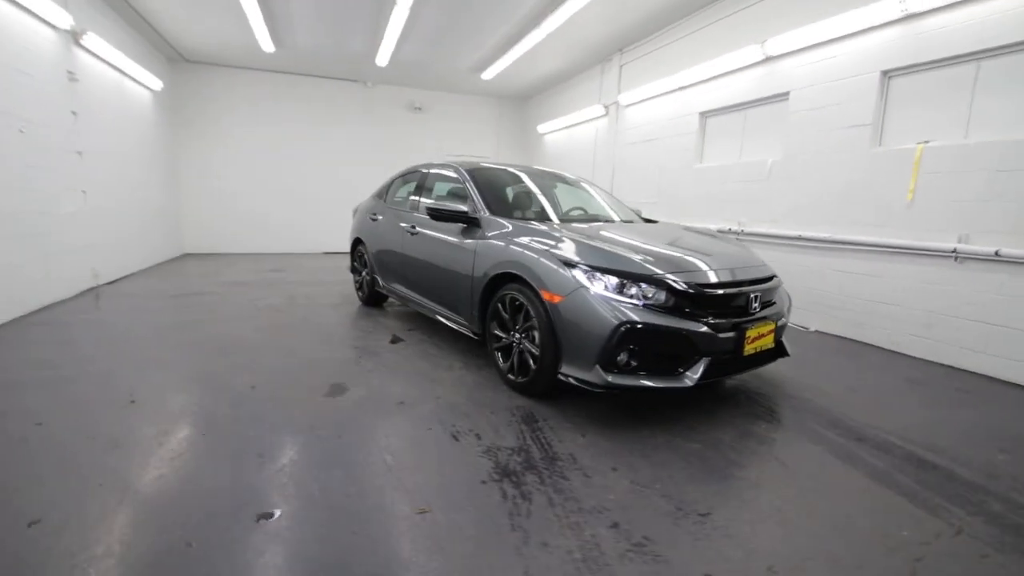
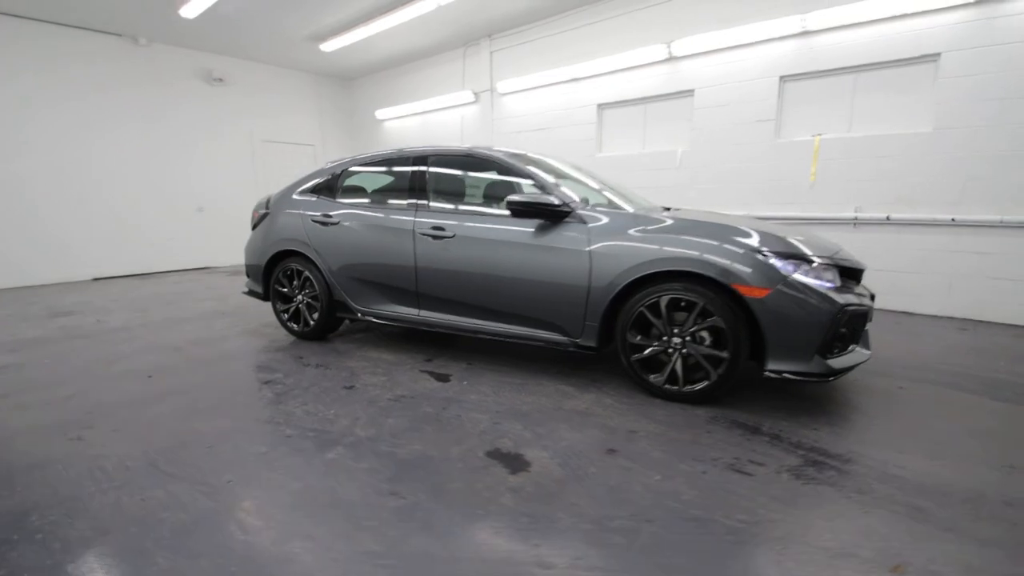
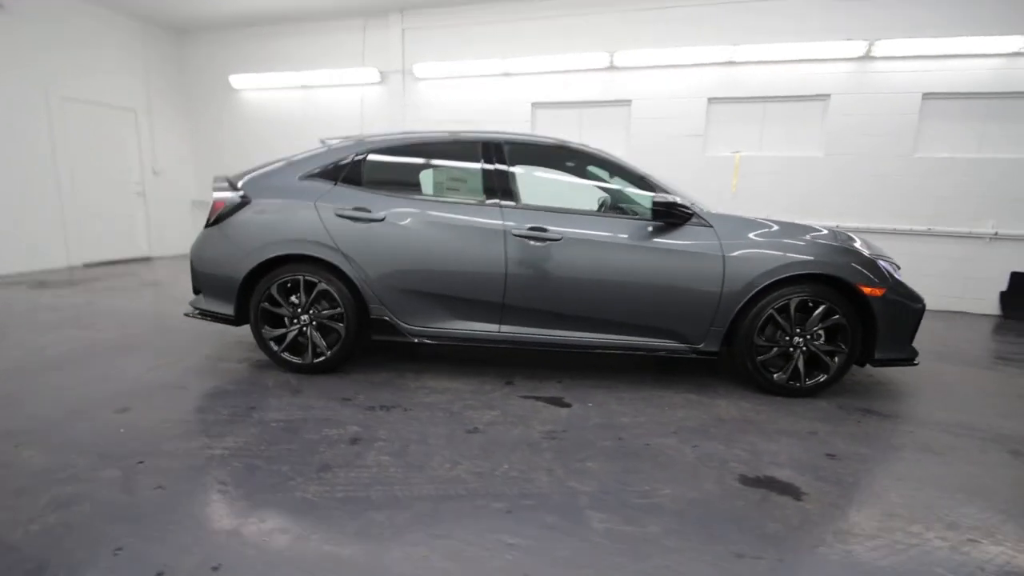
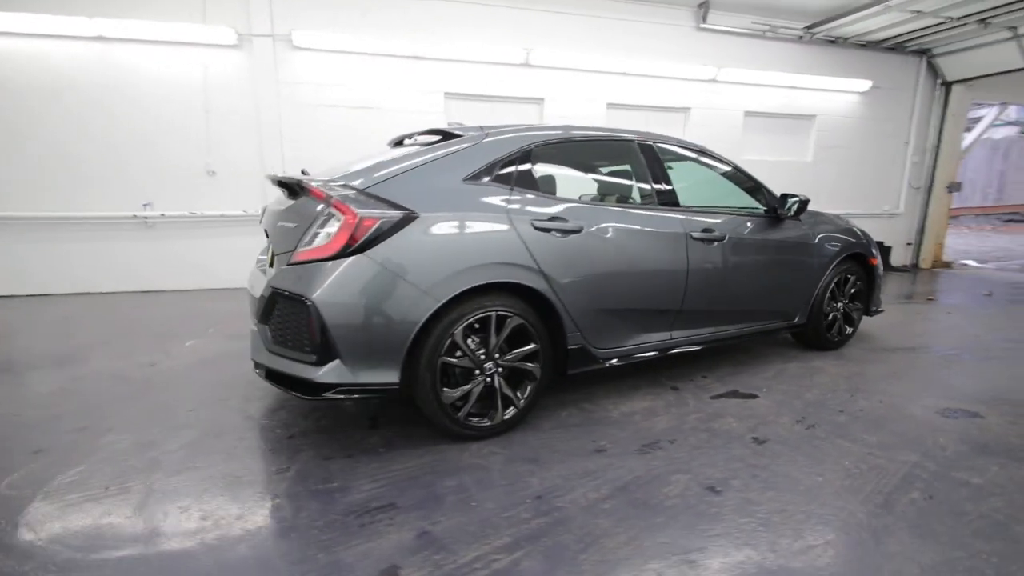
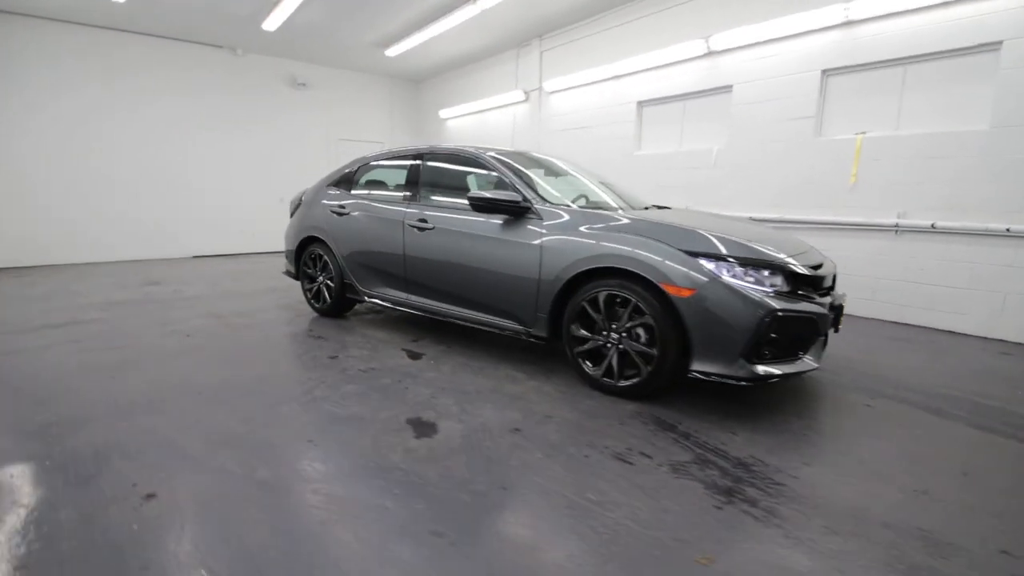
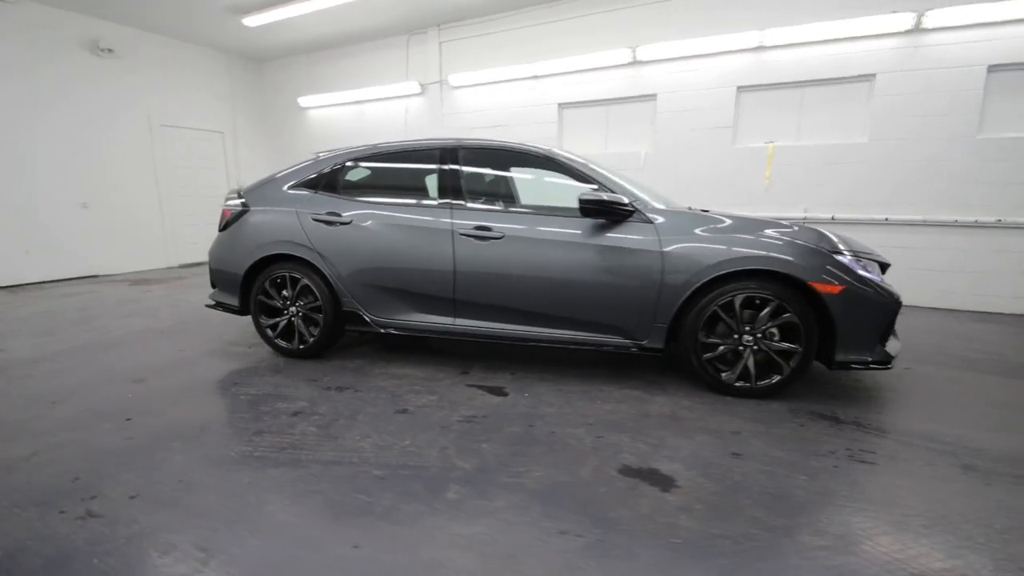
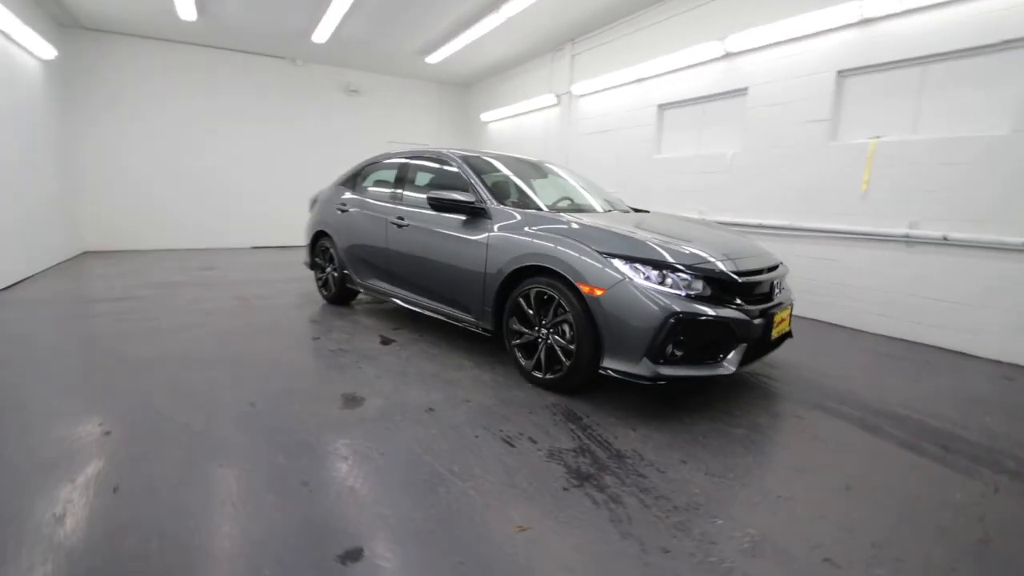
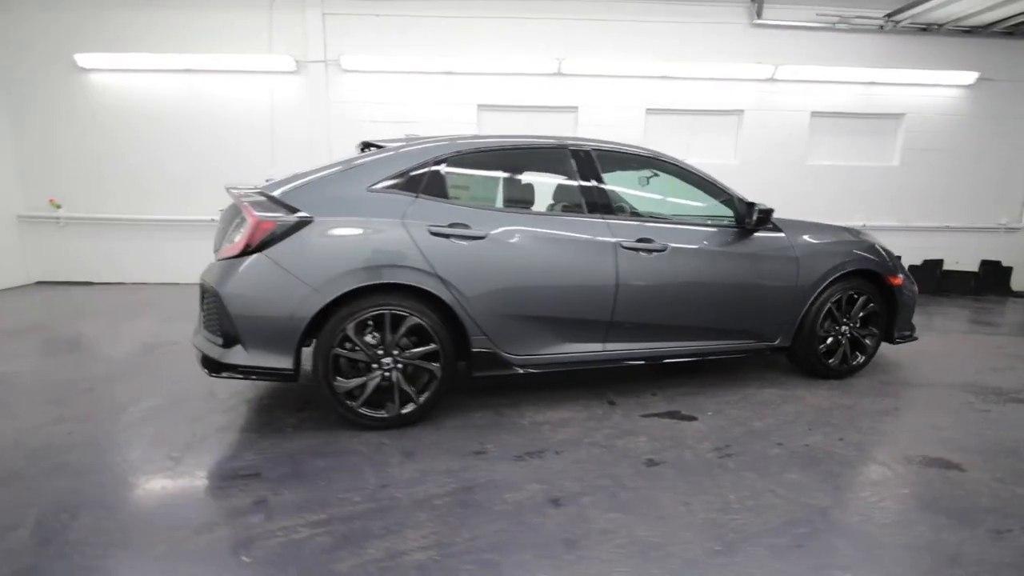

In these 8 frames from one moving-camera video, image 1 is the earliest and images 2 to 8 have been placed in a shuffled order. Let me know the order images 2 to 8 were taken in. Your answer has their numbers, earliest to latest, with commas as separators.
7, 5, 2, 6, 3, 8, 4
